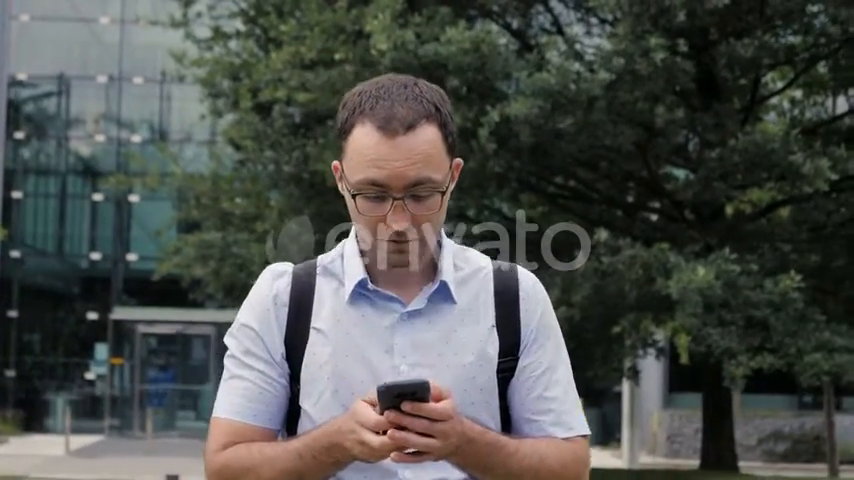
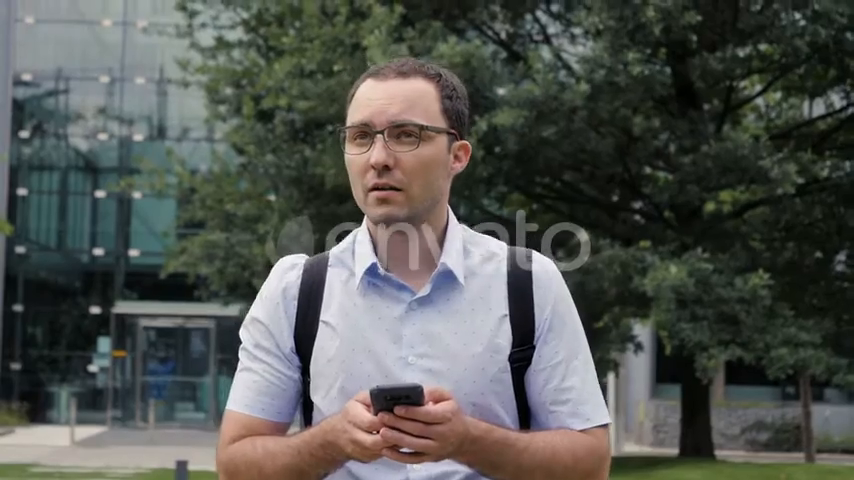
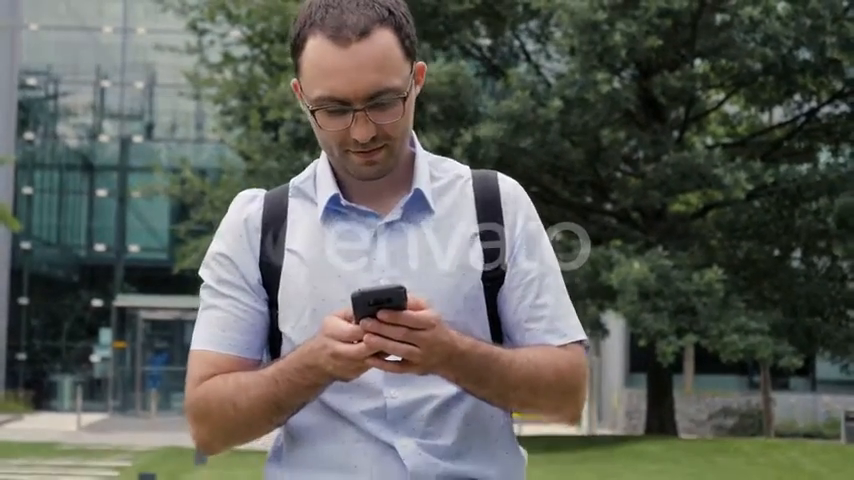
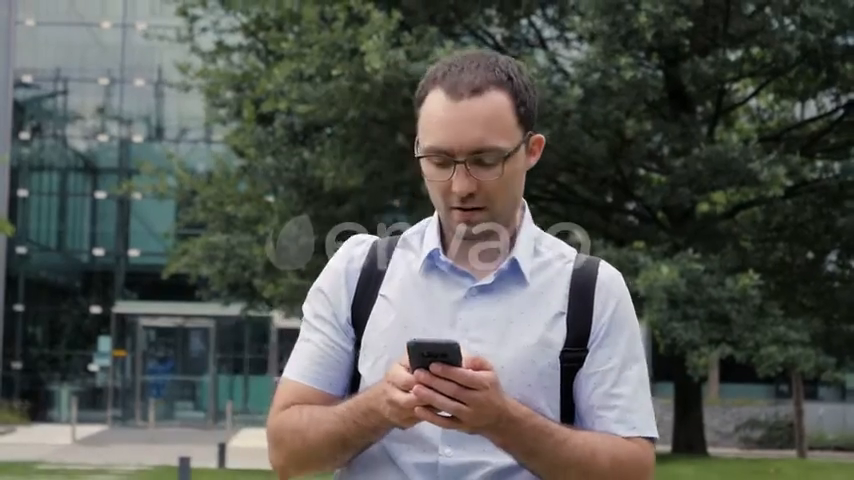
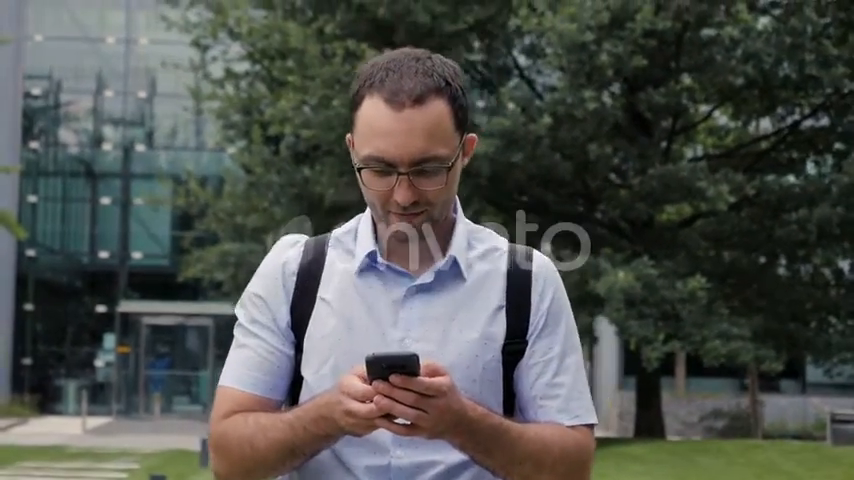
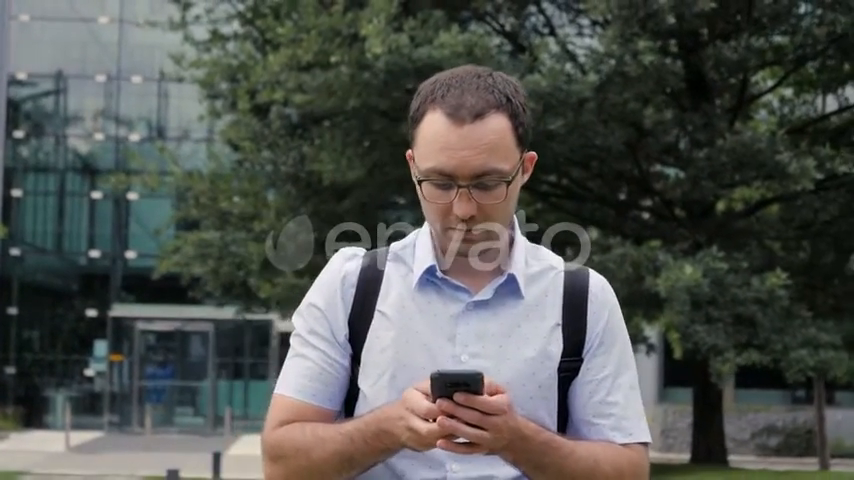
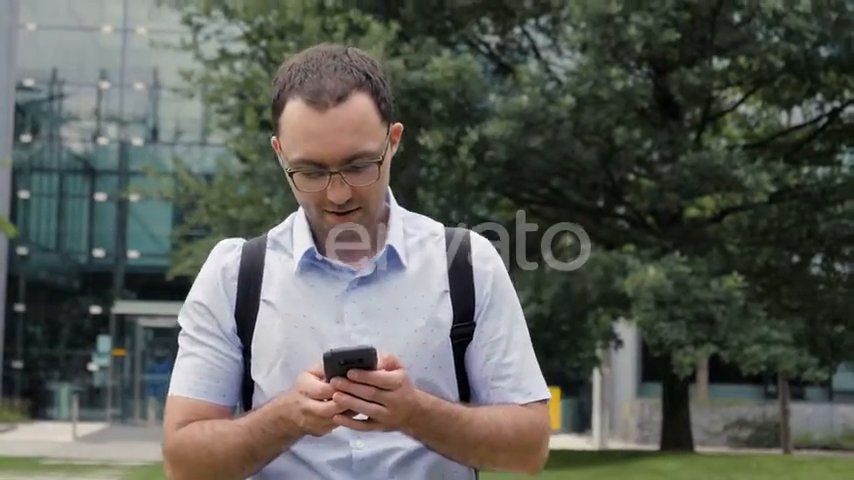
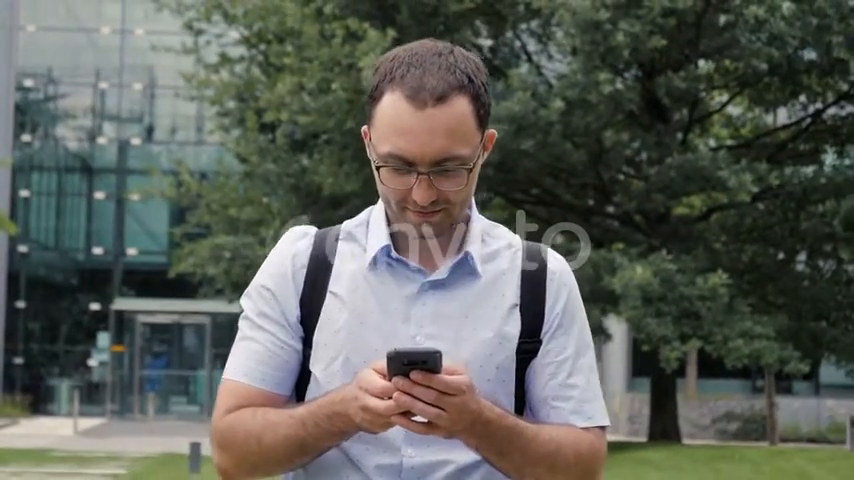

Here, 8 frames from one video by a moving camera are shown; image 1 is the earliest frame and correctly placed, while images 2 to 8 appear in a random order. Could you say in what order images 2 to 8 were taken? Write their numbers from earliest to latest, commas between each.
6, 2, 4, 7, 8, 3, 5
